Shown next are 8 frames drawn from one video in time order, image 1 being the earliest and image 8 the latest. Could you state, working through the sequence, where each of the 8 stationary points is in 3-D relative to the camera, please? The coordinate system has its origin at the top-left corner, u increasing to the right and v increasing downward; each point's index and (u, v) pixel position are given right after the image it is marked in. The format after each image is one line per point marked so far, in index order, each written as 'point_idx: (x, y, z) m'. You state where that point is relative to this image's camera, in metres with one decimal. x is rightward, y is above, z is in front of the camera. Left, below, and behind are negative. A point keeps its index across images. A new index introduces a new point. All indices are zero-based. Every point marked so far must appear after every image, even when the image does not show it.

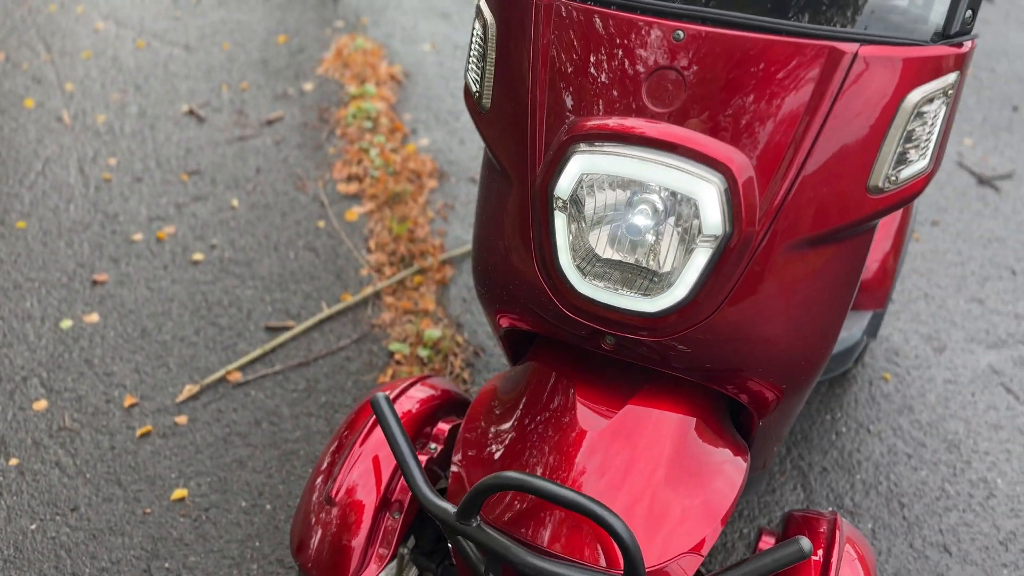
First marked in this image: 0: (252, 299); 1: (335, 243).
0: (-0.9, 0.0, +3.1) m
1: (-0.7, +0.2, +3.4) m
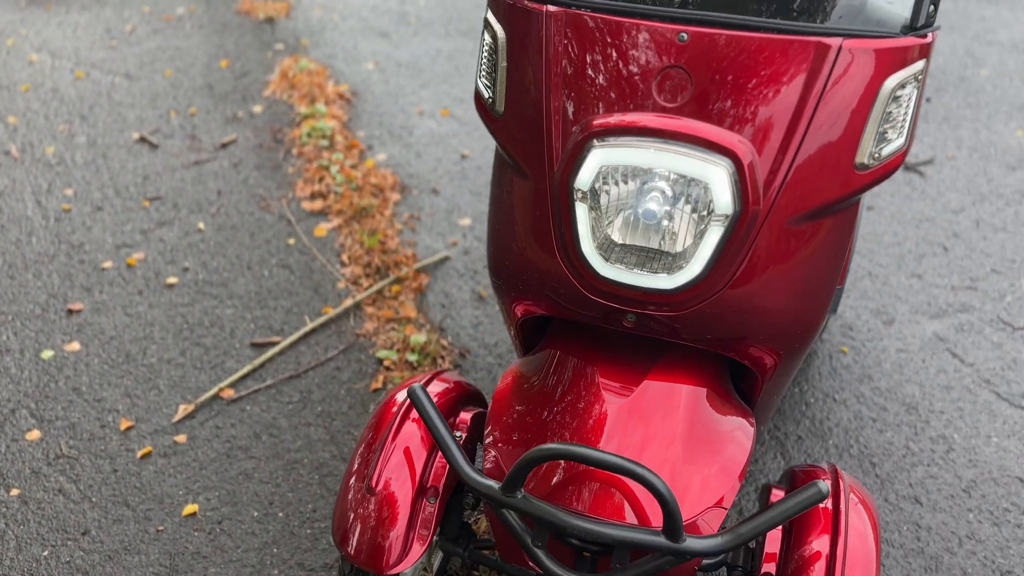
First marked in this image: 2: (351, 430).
0: (-1.0, -0.1, +3.1) m
1: (-0.8, +0.1, +3.5) m
2: (-0.5, -0.4, +2.6) m
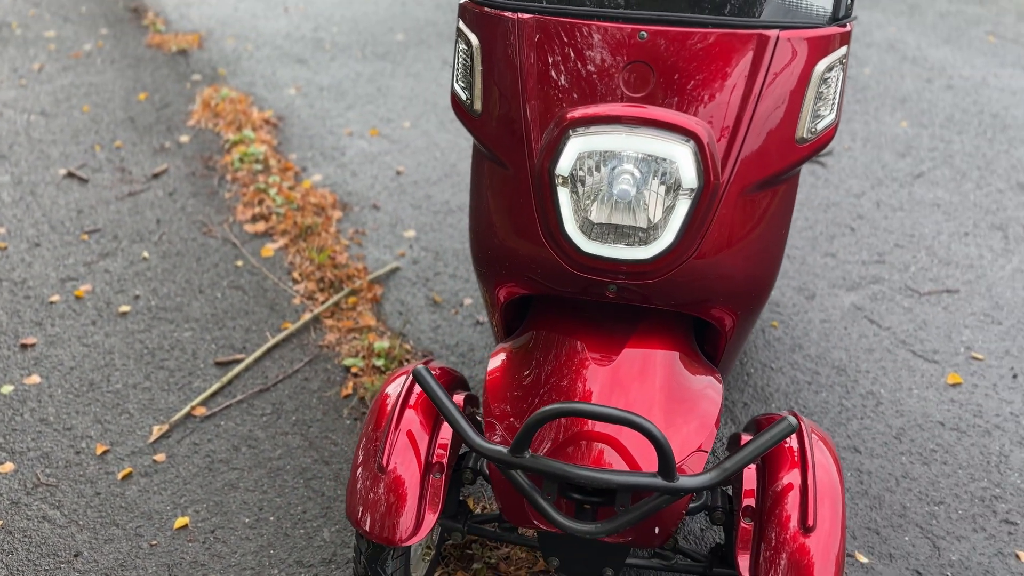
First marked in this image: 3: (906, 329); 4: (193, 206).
0: (-1.2, -0.2, +3.1) m
1: (-1.0, 0.0, +3.5) m
2: (-0.6, -0.5, +2.7) m
3: (+1.5, -0.2, +3.3) m
4: (-1.5, +0.4, +4.0) m
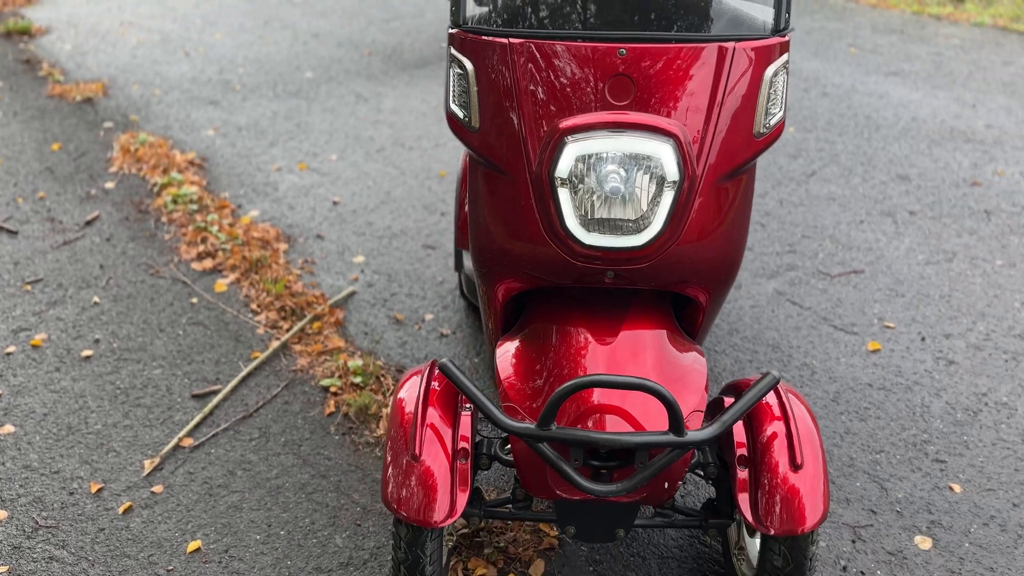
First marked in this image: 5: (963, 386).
0: (-1.3, -0.3, +3.2) m
1: (-1.2, -0.1, +3.6) m
2: (-0.6, -0.5, +2.8) m
3: (+1.4, -0.1, +3.7) m
4: (-1.8, +0.2, +4.0) m
5: (+1.7, -0.4, +3.2) m
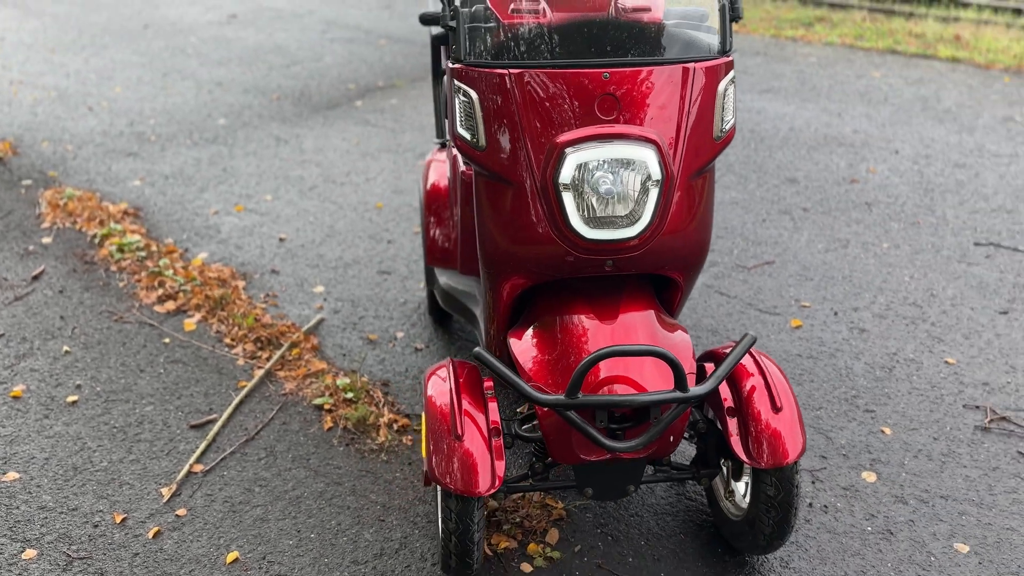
0: (-1.4, -0.5, +3.3) m
1: (-1.4, -0.3, +3.7) m
2: (-0.6, -0.6, +3.0) m
3: (+1.2, 0.0, +4.2) m
4: (-2.0, -0.1, +4.1) m
5: (+1.6, -0.3, +3.7) m
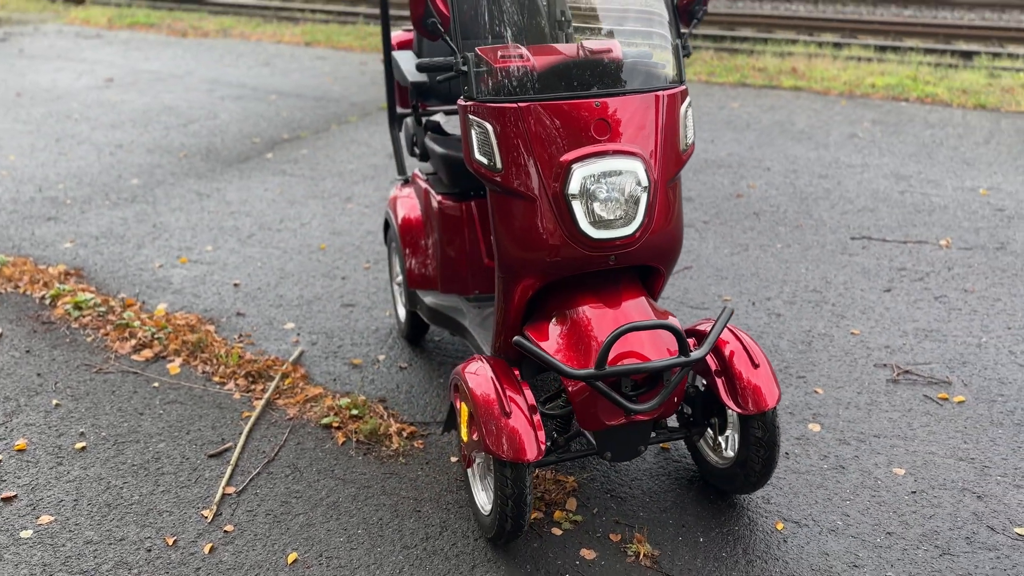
0: (-1.4, -0.6, +3.4) m
1: (-1.5, -0.5, +3.8) m
2: (-0.6, -0.7, +3.3) m
3: (+0.9, 0.0, +4.7) m
4: (-2.2, -0.3, +4.1) m
5: (+1.4, -0.2, +4.3) m
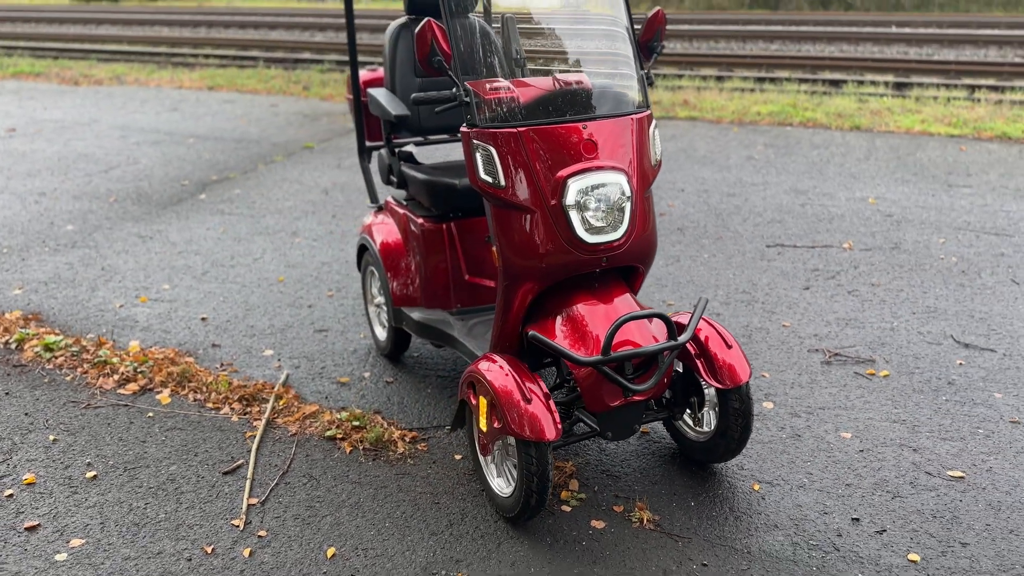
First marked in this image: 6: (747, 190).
0: (-1.4, -0.8, +3.6) m
1: (-1.5, -0.6, +4.0) m
2: (-0.6, -0.8, +3.5) m
3: (+0.7, -0.1, +5.2) m
4: (-2.3, -0.5, +4.2) m
5: (+1.2, -0.2, +4.8) m
6: (+2.1, +0.9, +7.5) m
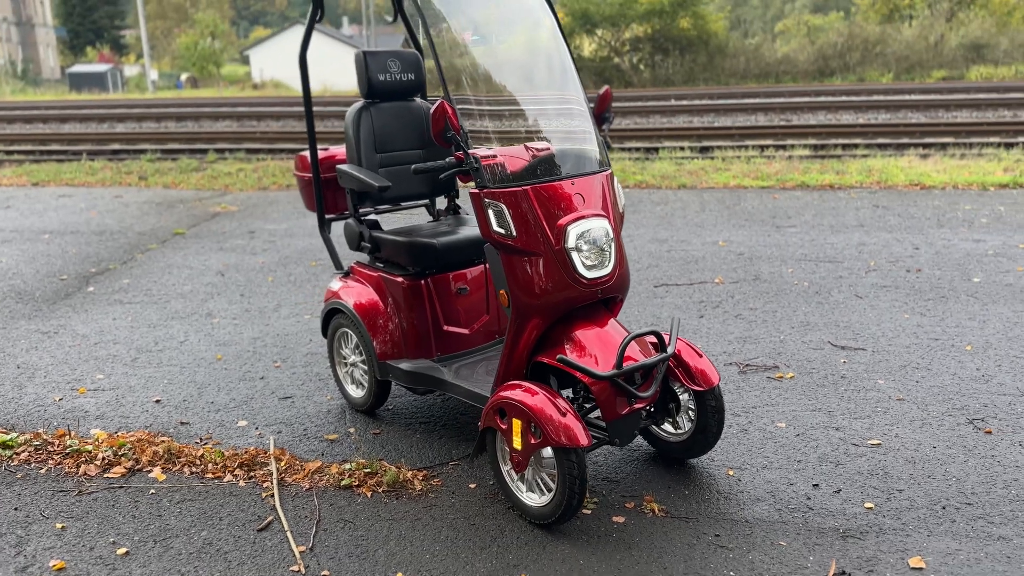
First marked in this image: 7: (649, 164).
0: (-1.3, -1.1, +3.7) m
1: (-1.5, -1.0, +4.0) m
2: (-0.5, -1.0, +3.8) m
3: (+0.3, -0.4, +5.8) m
4: (-2.3, -1.0, +4.1) m
5: (+0.9, -0.4, +5.5) m
6: (+1.0, +0.4, +8.4) m
7: (+2.1, +1.9, +12.9) m
